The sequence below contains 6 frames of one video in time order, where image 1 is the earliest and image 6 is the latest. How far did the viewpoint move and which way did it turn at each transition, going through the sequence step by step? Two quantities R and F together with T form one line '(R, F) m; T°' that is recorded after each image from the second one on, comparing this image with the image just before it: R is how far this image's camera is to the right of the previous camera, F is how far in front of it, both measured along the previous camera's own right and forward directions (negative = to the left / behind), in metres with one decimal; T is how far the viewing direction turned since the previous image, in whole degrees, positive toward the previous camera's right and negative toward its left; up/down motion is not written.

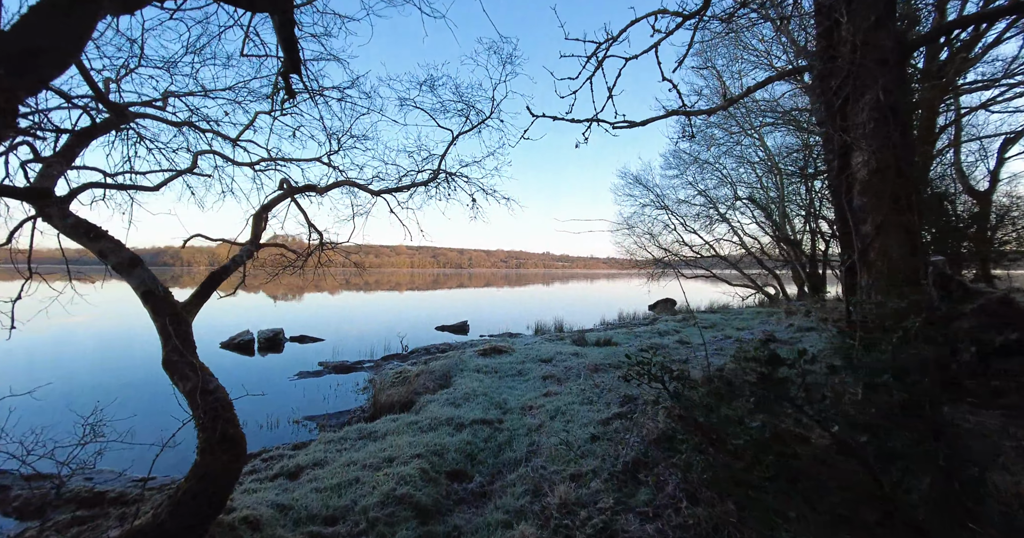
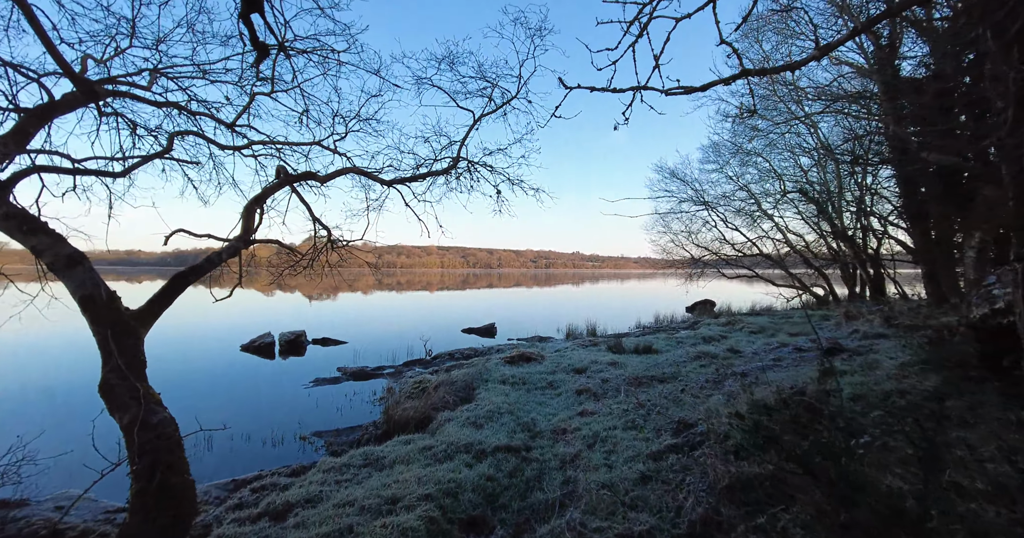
(0.0, +0.8) m; -4°
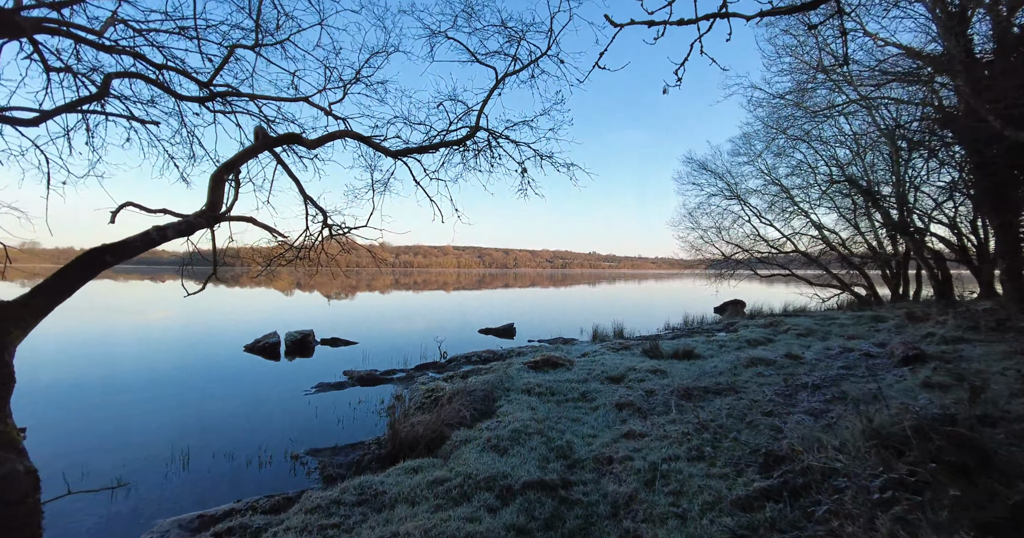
(-0.1, +1.0) m; -2°
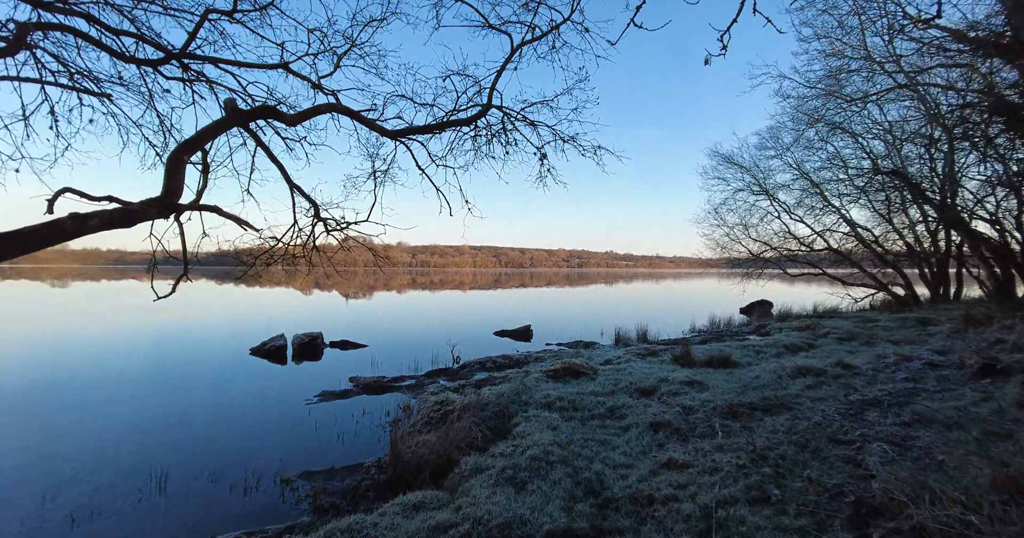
(0.0, +0.6) m; -2°
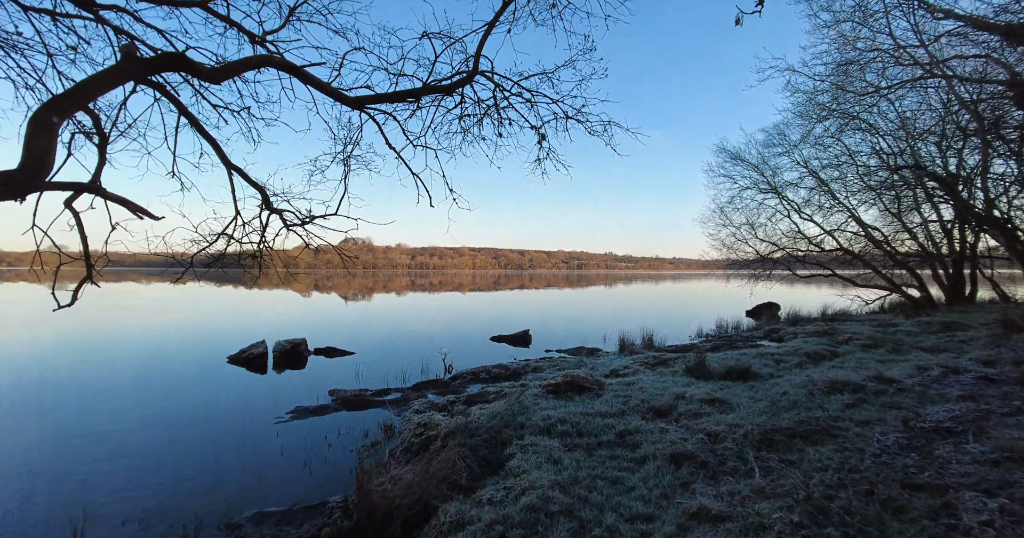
(+0.1, +0.8) m; 0°
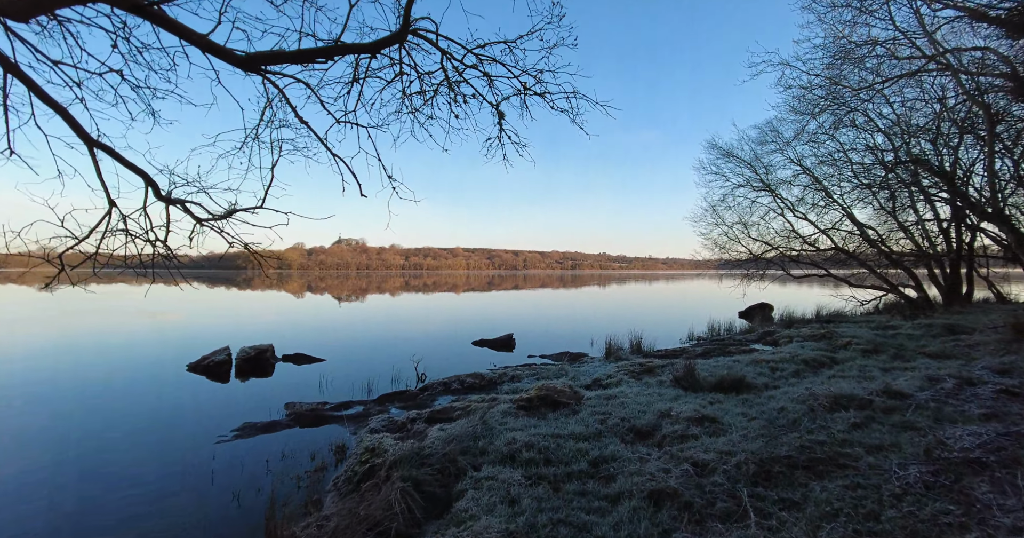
(+0.3, +0.6) m; +1°
